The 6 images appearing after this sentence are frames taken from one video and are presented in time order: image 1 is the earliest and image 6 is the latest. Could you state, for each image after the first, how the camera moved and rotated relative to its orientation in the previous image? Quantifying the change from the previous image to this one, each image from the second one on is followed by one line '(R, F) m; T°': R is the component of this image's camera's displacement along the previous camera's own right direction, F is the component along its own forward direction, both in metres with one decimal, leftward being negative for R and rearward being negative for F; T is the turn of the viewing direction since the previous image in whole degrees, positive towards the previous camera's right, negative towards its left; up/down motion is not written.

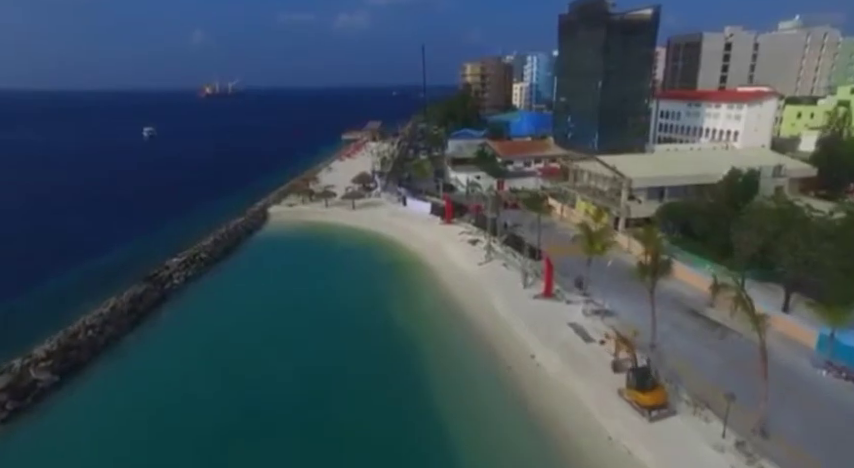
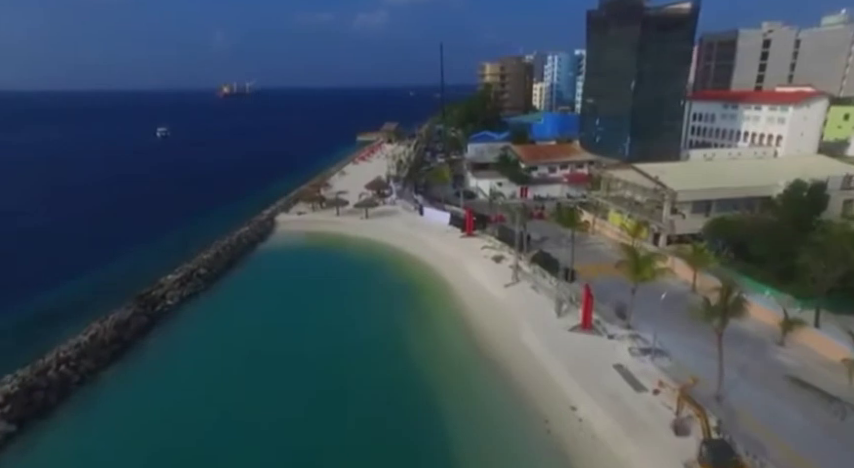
(-0.3, +3.4) m; -2°
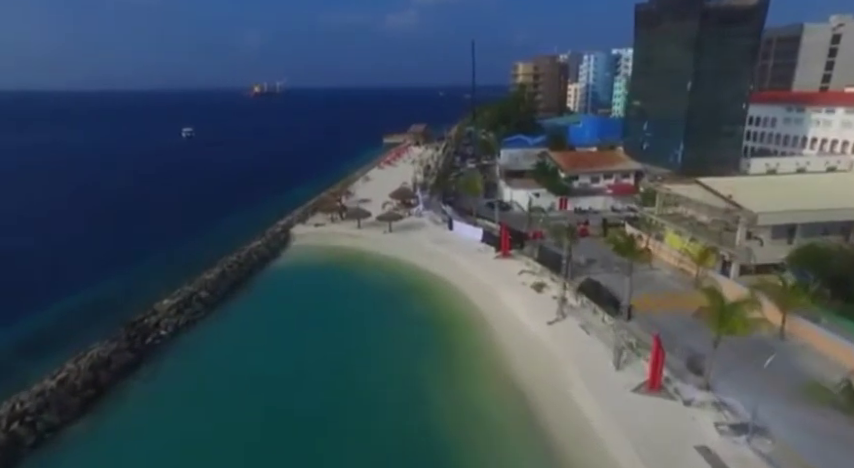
(-0.2, +4.3) m; -3°
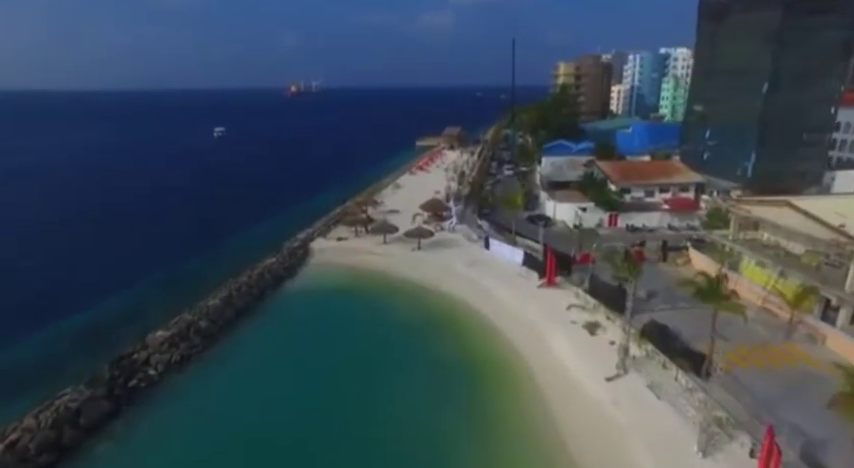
(-0.1, +4.3) m; -4°
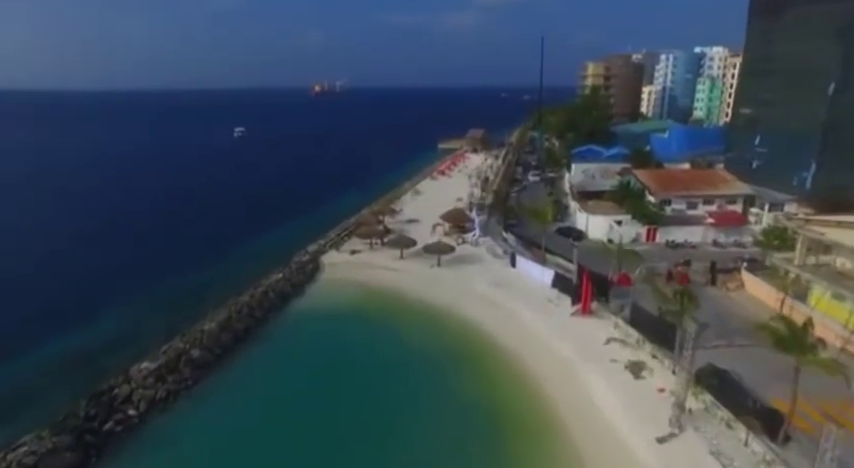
(+0.1, +3.1) m; -2°
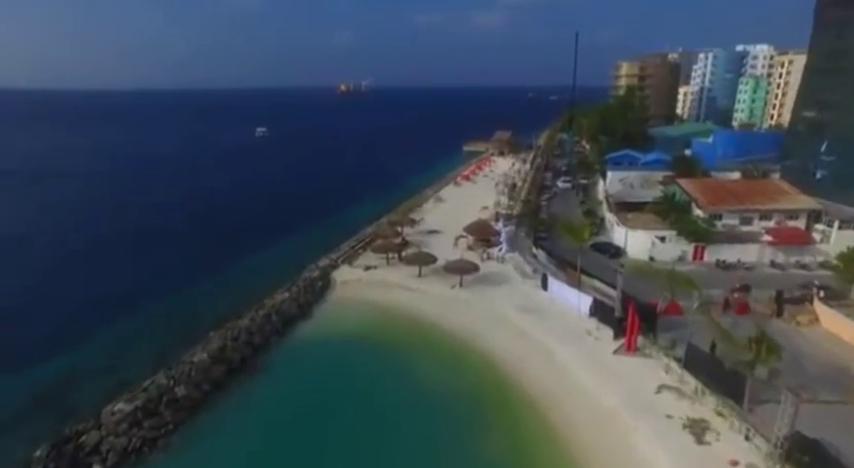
(+0.1, +3.4) m; -3°
